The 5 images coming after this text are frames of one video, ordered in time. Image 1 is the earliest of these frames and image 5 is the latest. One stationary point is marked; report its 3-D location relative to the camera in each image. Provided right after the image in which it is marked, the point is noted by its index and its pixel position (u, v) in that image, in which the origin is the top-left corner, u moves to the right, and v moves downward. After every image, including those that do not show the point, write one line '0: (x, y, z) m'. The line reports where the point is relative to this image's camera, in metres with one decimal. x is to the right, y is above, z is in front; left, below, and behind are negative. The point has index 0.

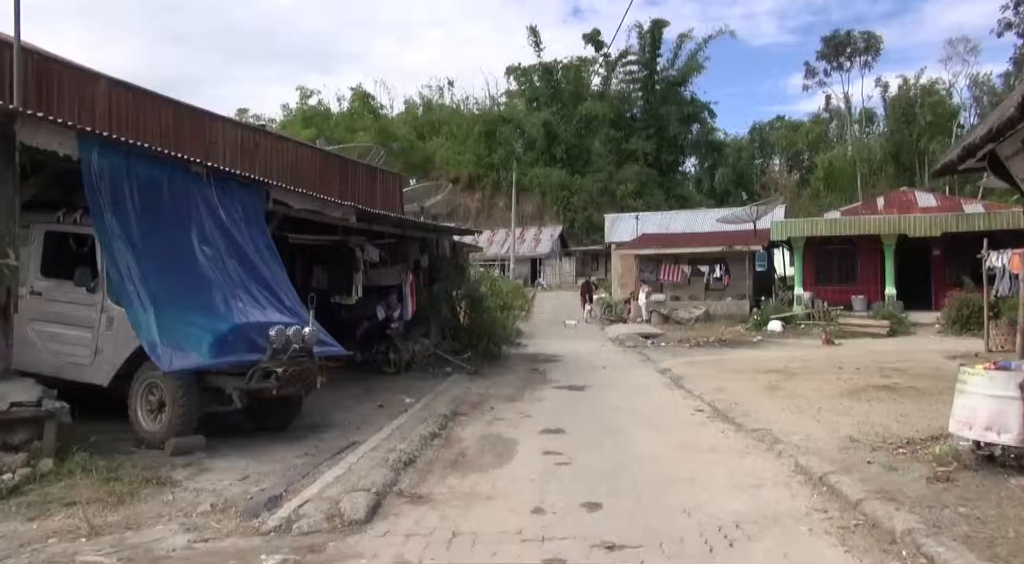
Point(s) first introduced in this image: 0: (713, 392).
0: (+3.2, -1.7, +9.6) m
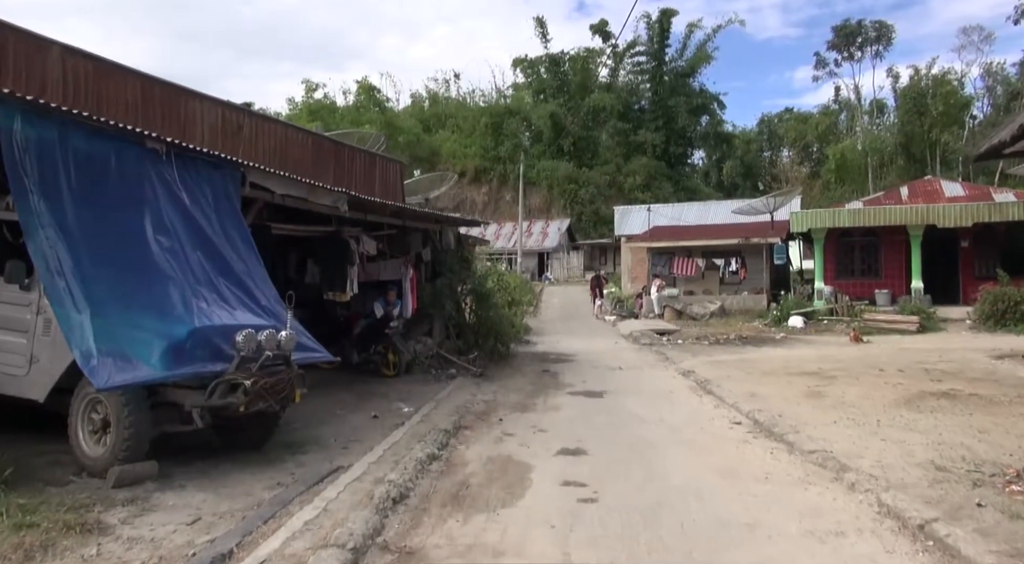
0: (+3.3, -1.7, +8.6) m
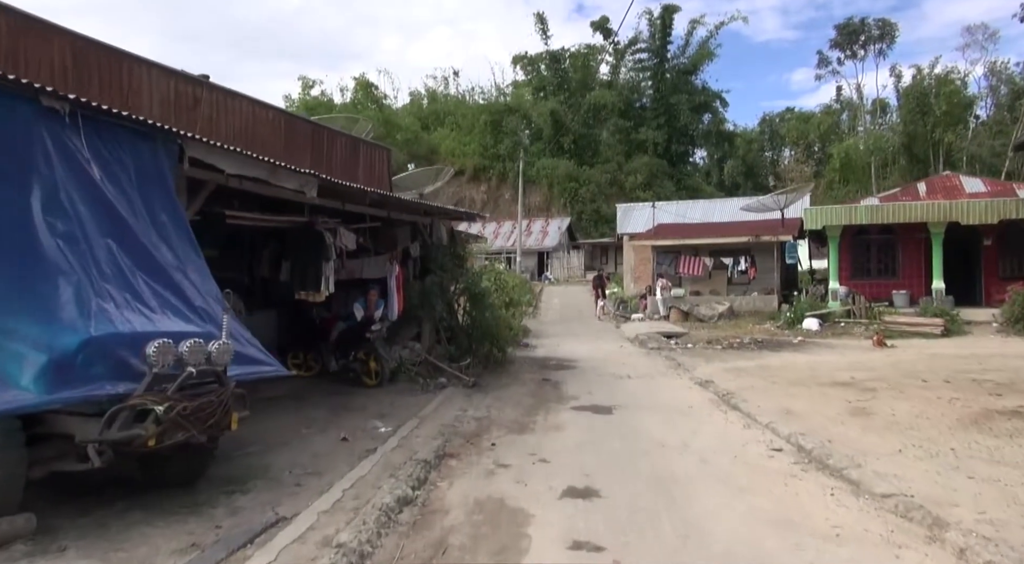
0: (+3.3, -1.6, +7.3) m
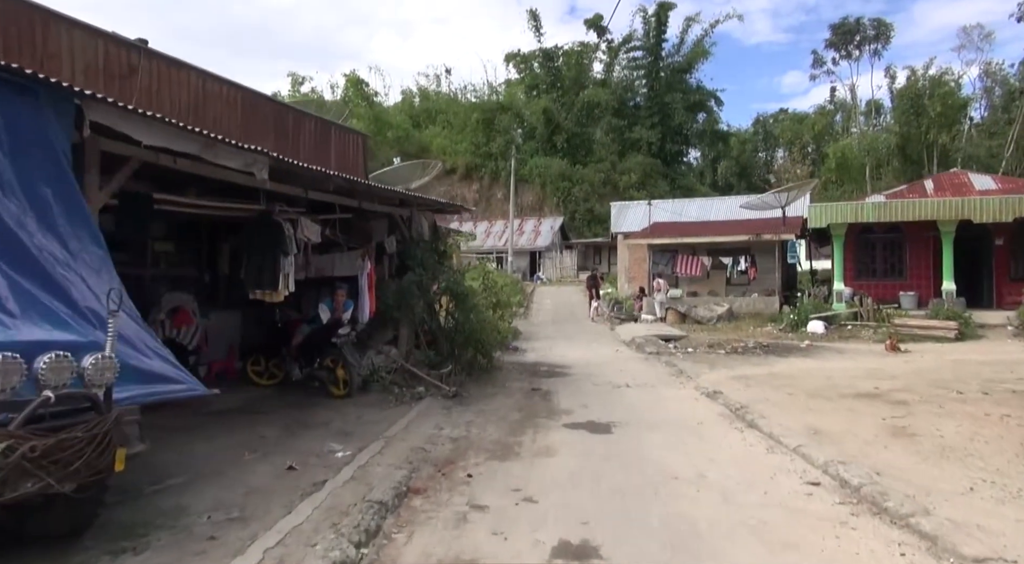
0: (+3.1, -1.6, +6.2) m
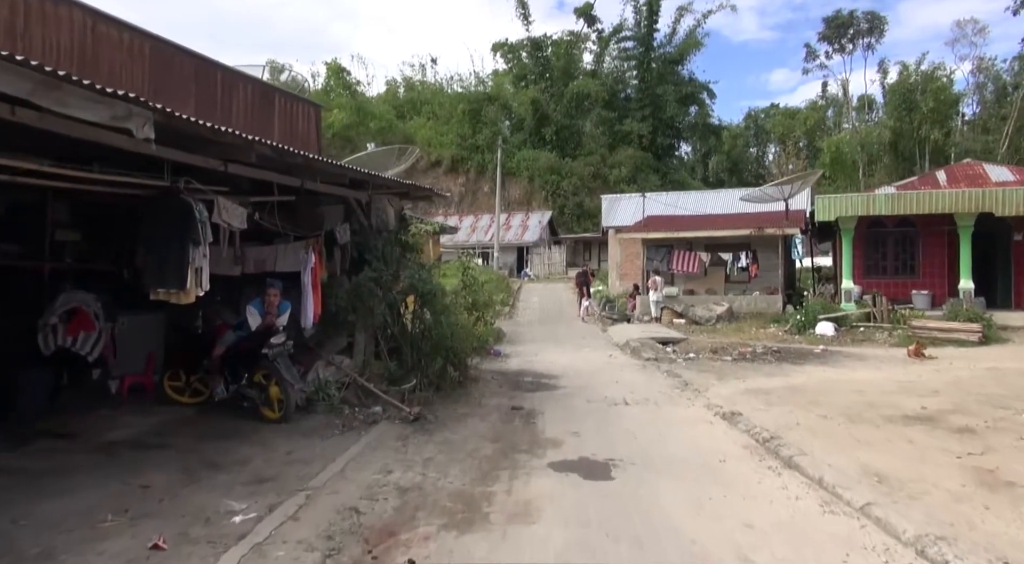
0: (+2.8, -1.6, +4.6) m
